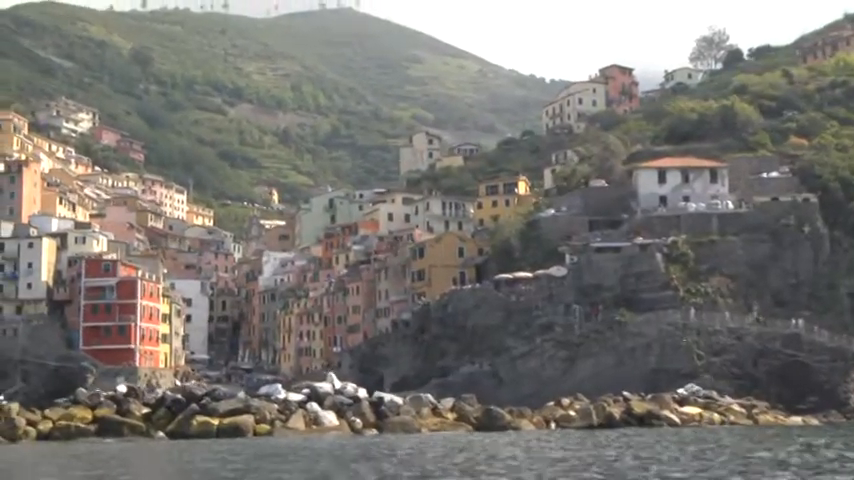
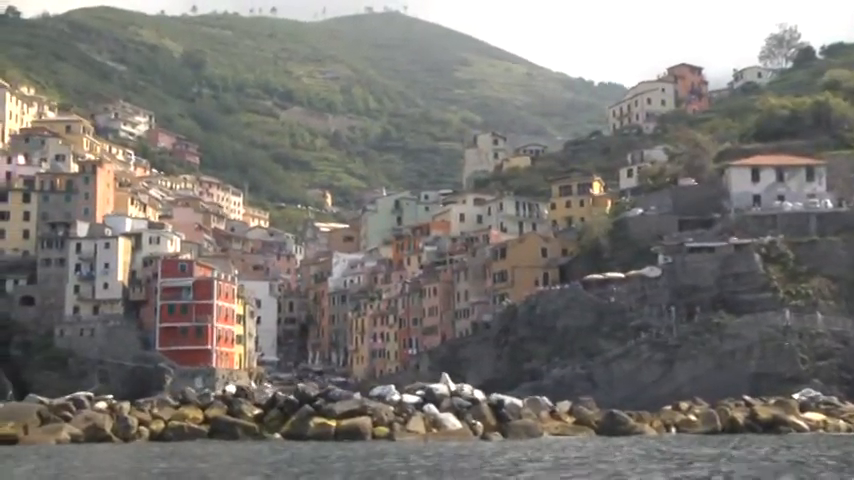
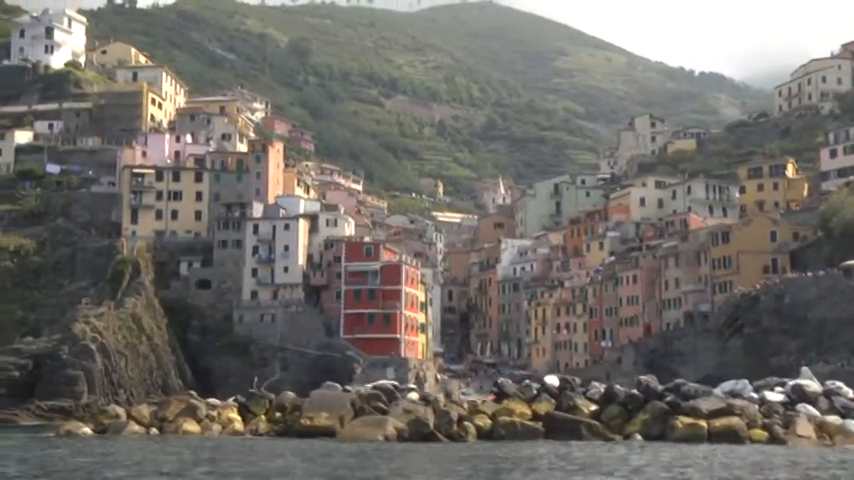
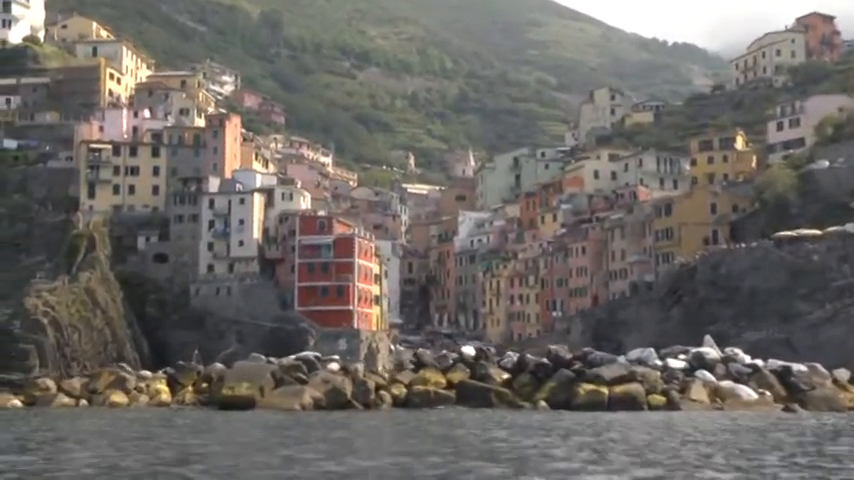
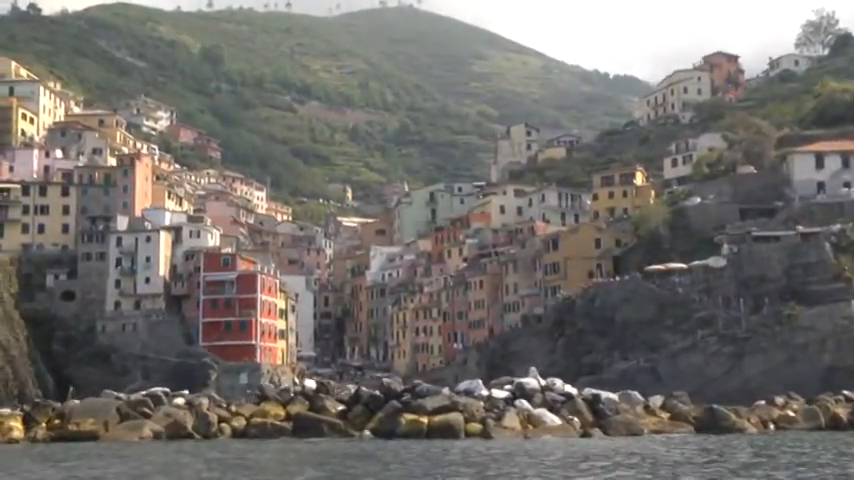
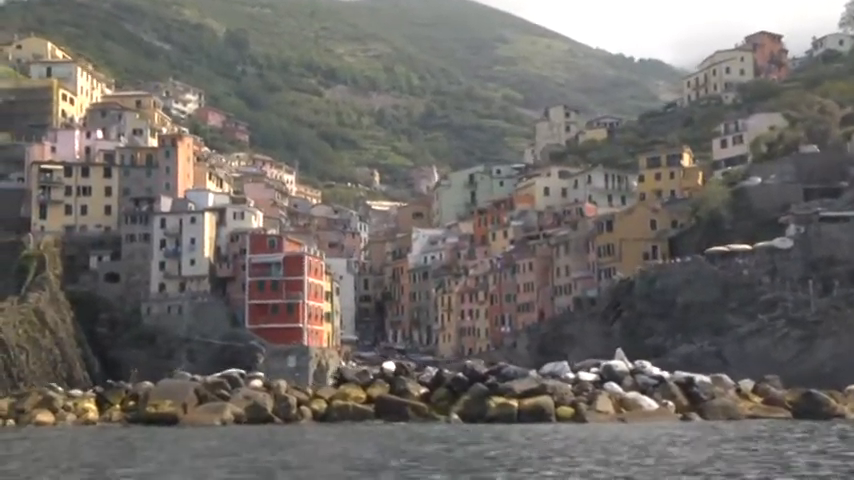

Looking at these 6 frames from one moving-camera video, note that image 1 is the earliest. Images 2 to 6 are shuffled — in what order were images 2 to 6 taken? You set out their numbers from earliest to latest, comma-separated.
2, 5, 6, 4, 3
